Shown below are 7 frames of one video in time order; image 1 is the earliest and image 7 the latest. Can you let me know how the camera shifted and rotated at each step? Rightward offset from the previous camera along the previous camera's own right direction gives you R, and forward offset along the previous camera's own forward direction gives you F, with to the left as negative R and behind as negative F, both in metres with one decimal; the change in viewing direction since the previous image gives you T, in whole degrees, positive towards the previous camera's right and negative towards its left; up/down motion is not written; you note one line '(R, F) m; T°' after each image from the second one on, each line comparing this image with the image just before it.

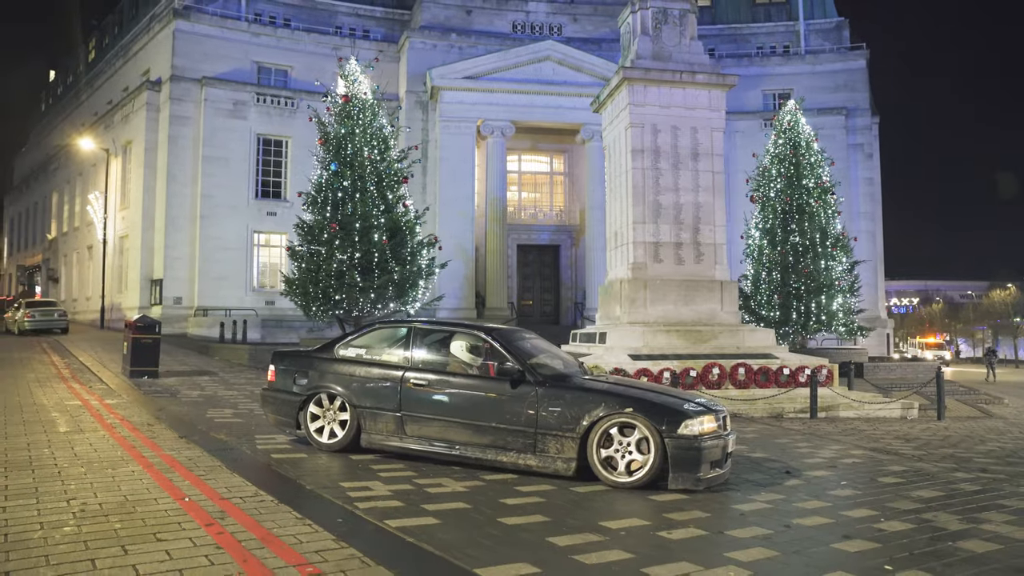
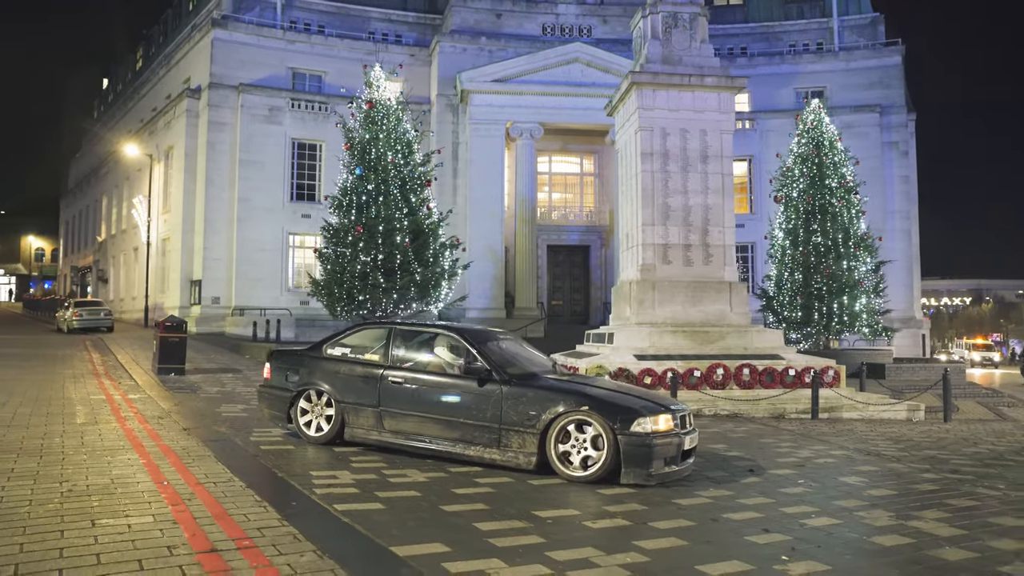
(+0.7, -0.4) m; -3°
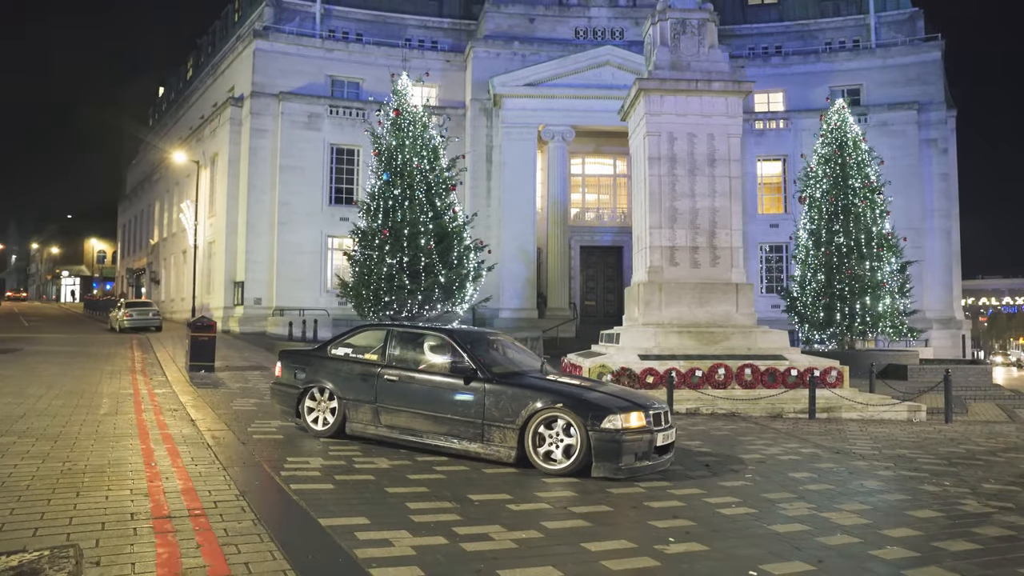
(+0.9, -0.6) m; -4°
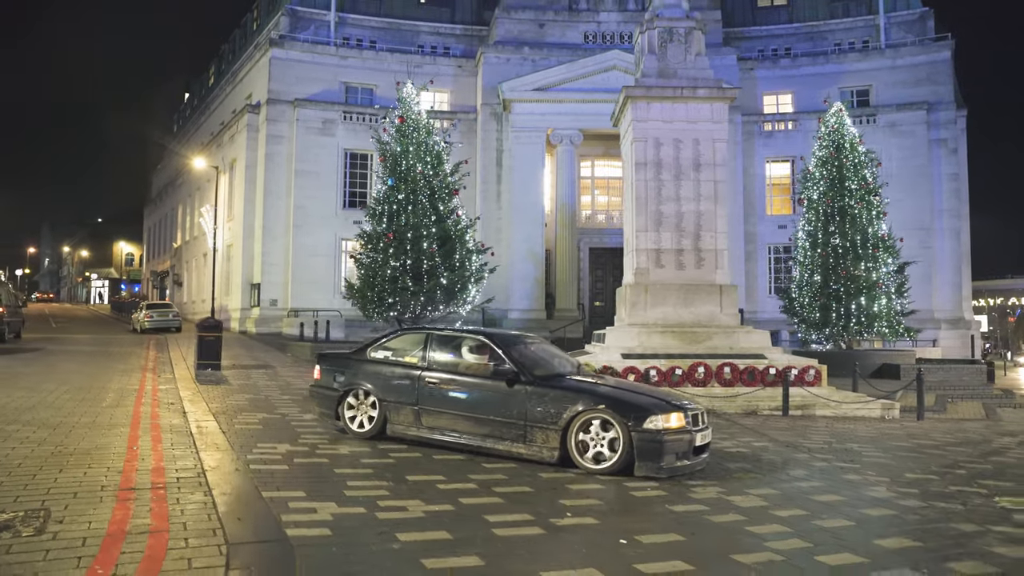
(+0.8, -0.7) m; -2°
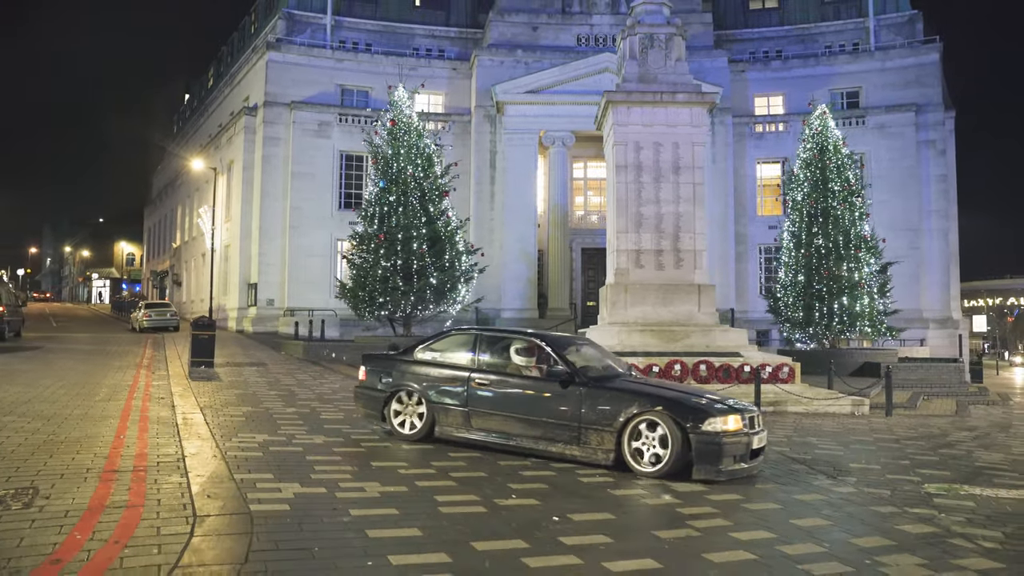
(+0.4, -0.5) m; 0°
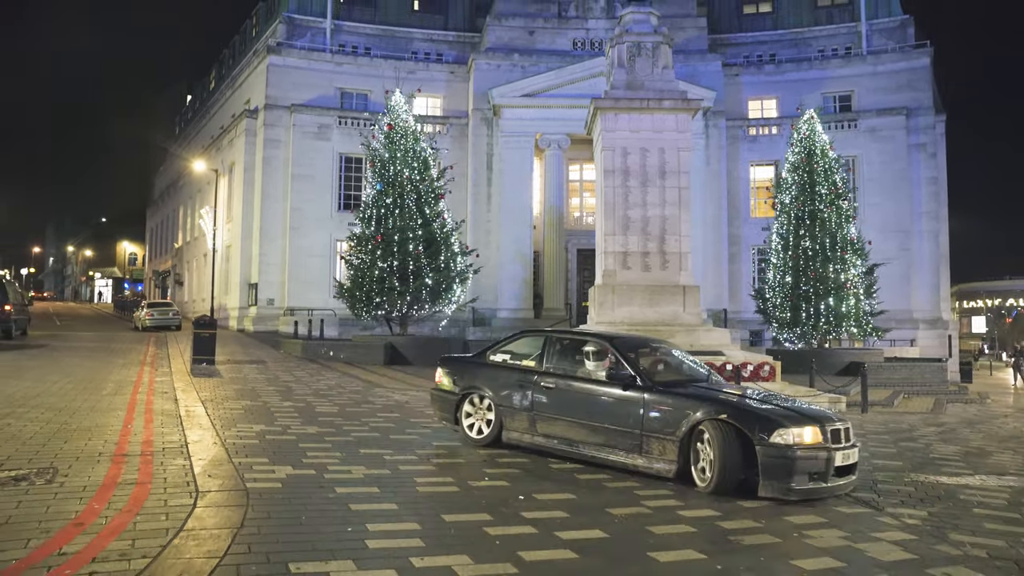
(+0.2, -0.6) m; 0°
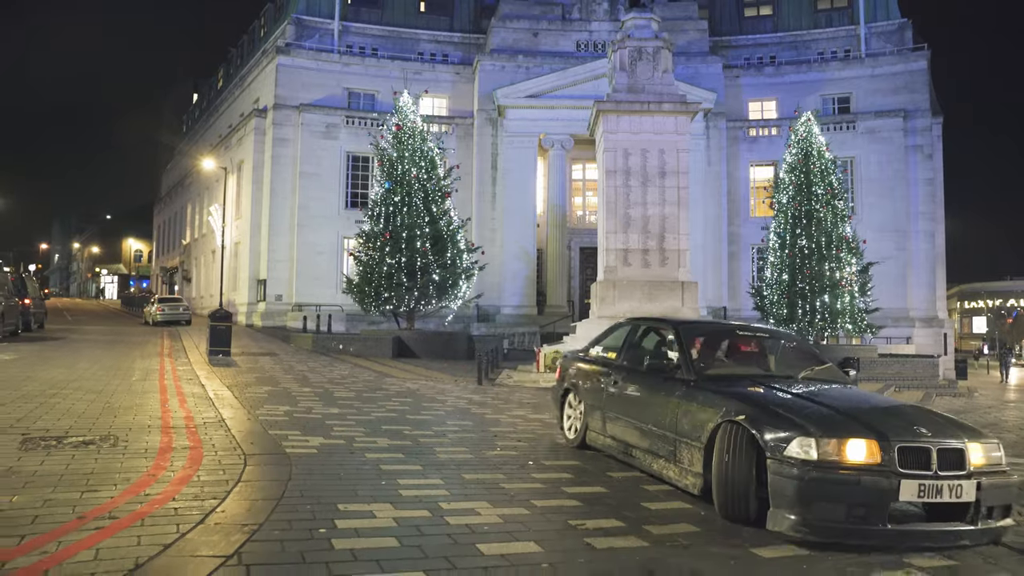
(-0.1, -0.7) m; 0°
